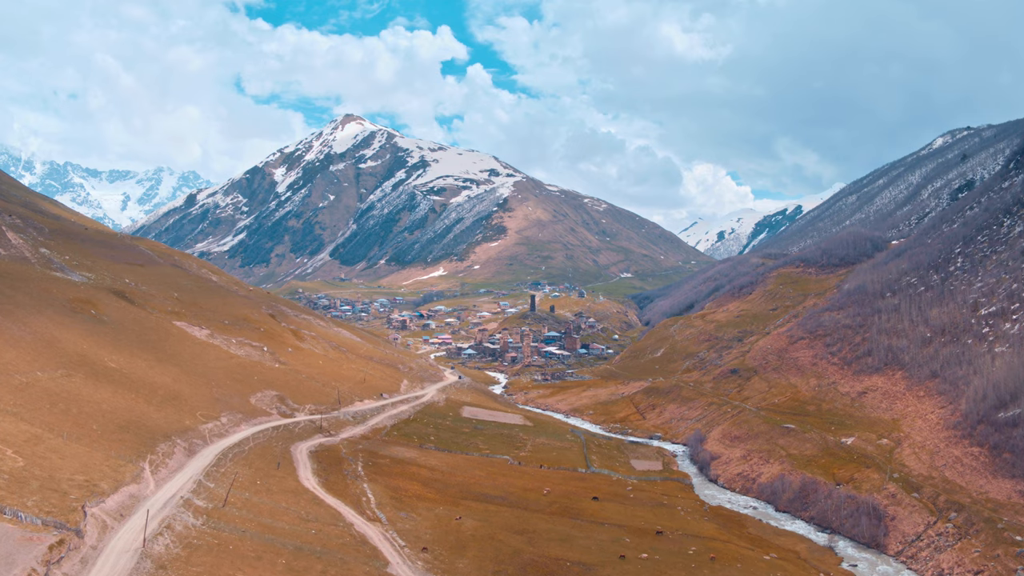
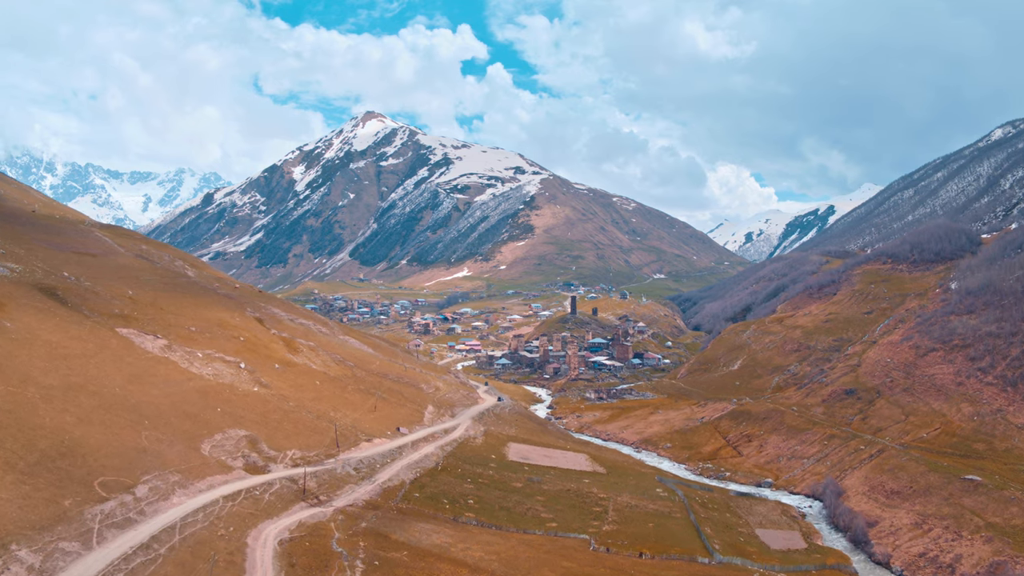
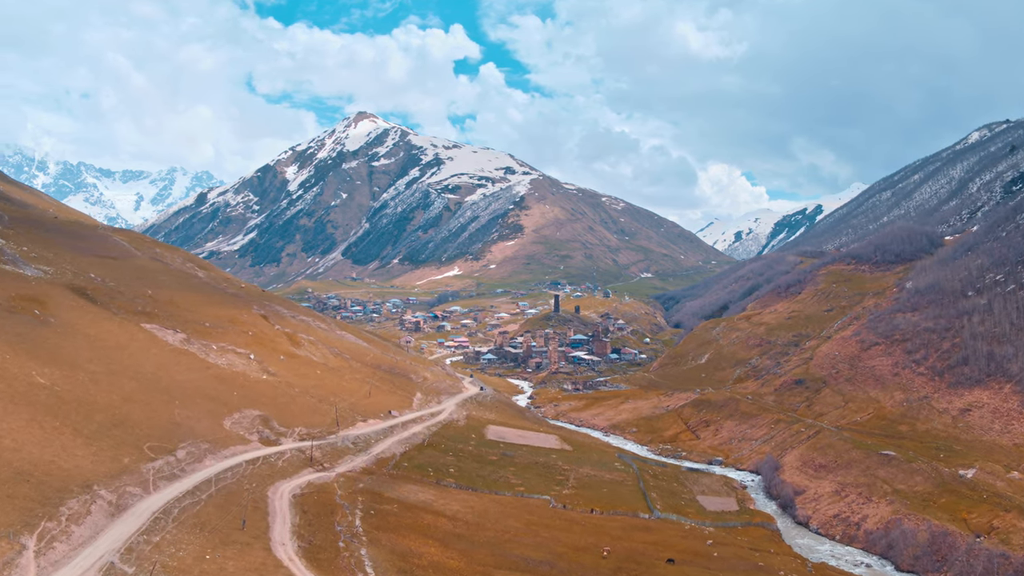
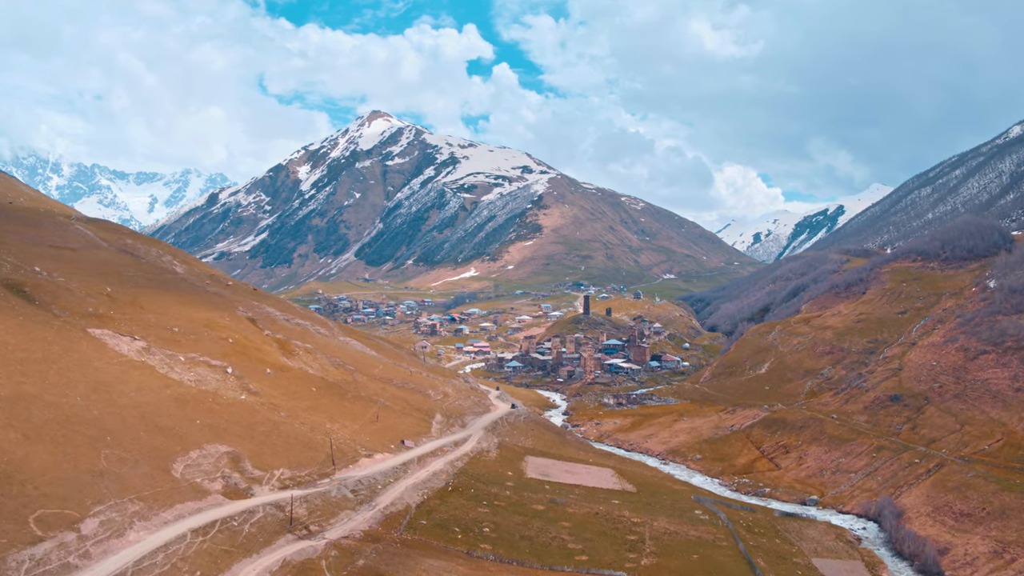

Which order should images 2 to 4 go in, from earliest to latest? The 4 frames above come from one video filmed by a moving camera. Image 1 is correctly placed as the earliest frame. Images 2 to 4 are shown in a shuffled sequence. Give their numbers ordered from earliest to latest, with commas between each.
3, 2, 4
